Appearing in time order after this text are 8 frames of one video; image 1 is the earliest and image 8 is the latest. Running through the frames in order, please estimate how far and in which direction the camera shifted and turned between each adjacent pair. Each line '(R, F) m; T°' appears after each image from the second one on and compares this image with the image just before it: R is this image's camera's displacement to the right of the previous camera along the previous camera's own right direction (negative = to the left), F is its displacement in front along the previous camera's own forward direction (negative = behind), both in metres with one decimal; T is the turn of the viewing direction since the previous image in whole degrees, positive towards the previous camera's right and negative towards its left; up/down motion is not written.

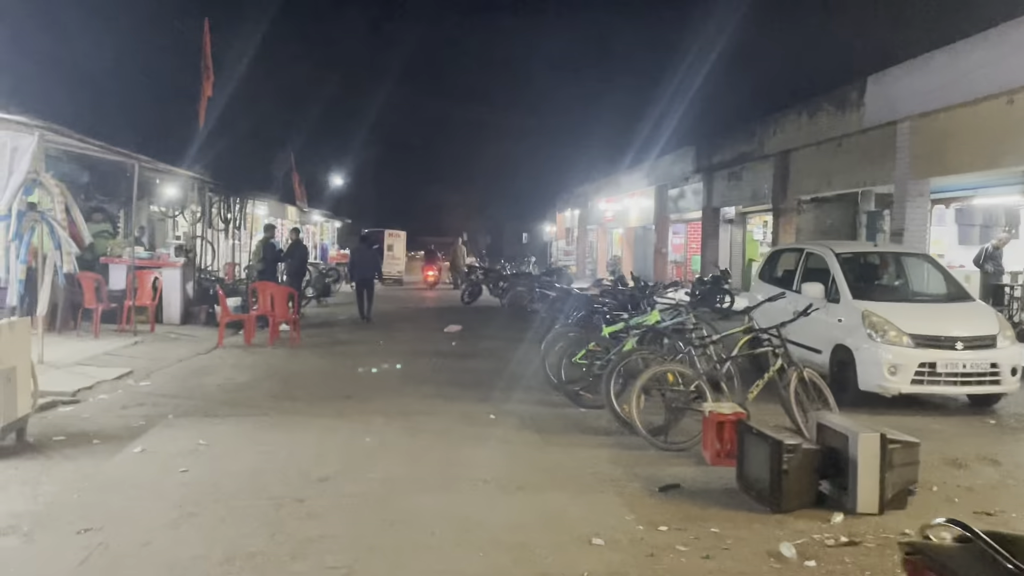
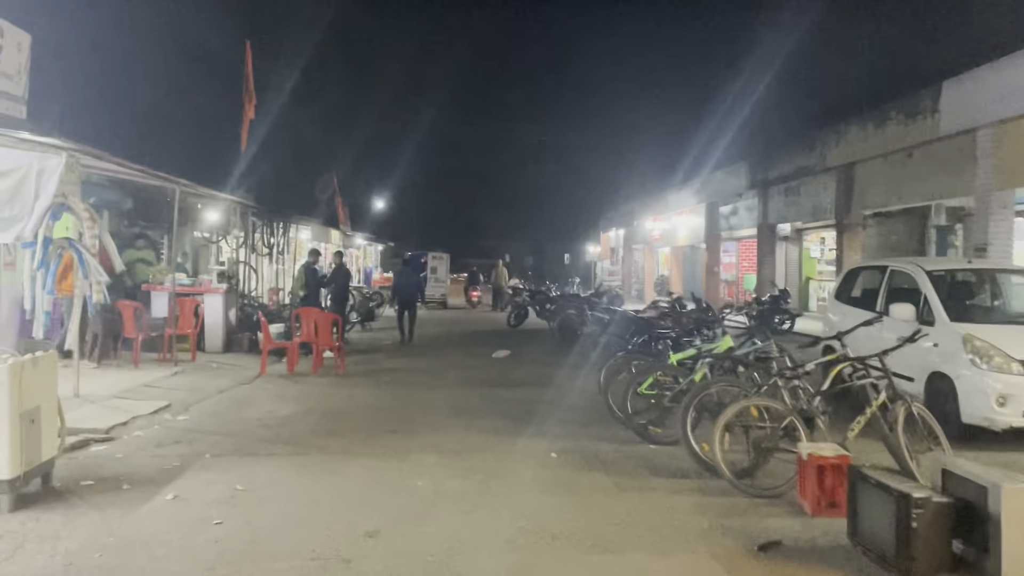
(-0.2, +0.6) m; -3°
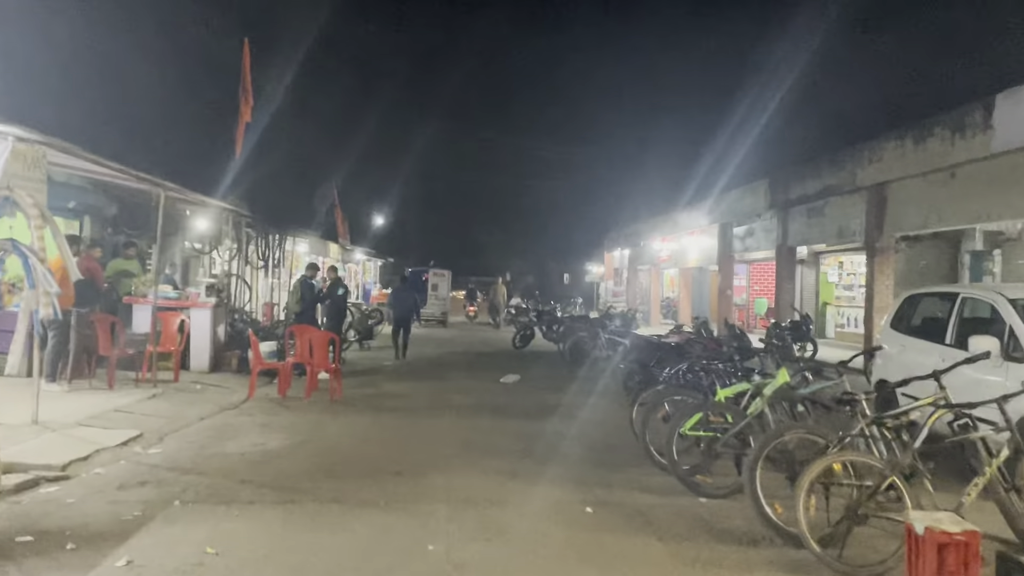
(-0.2, +1.0) m; 0°
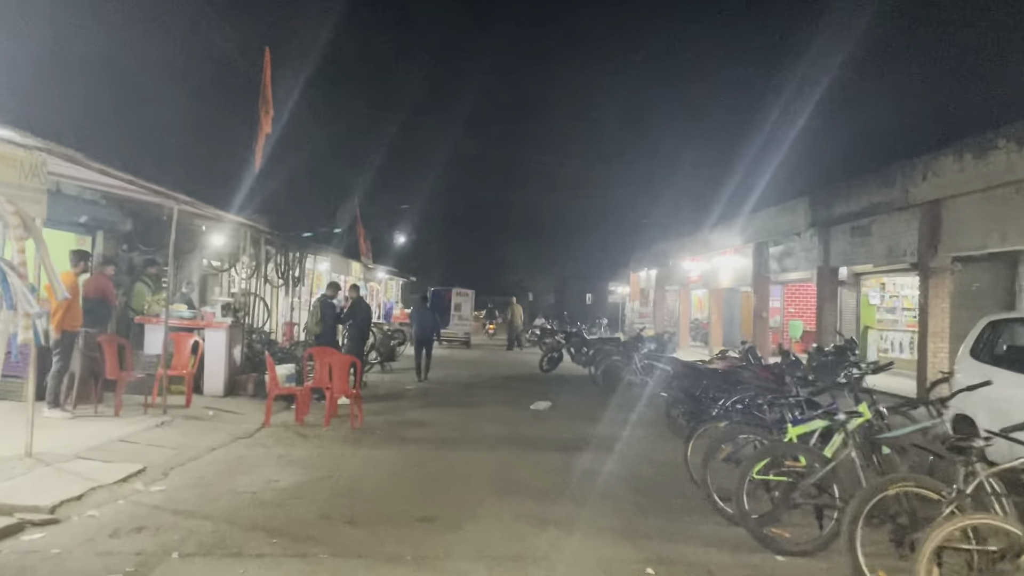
(-0.2, +0.7) m; -1°
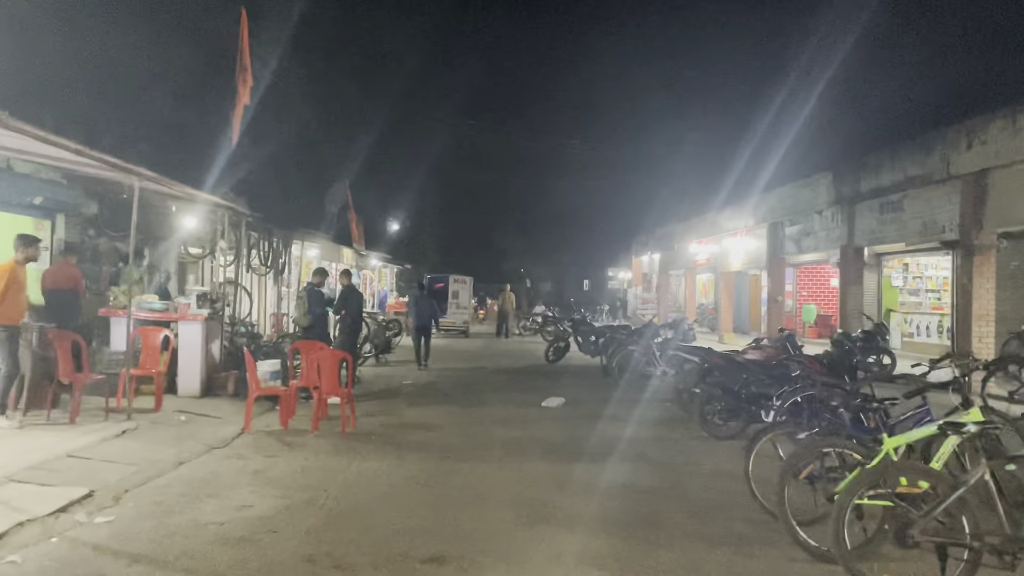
(-0.2, +1.2) m; 0°
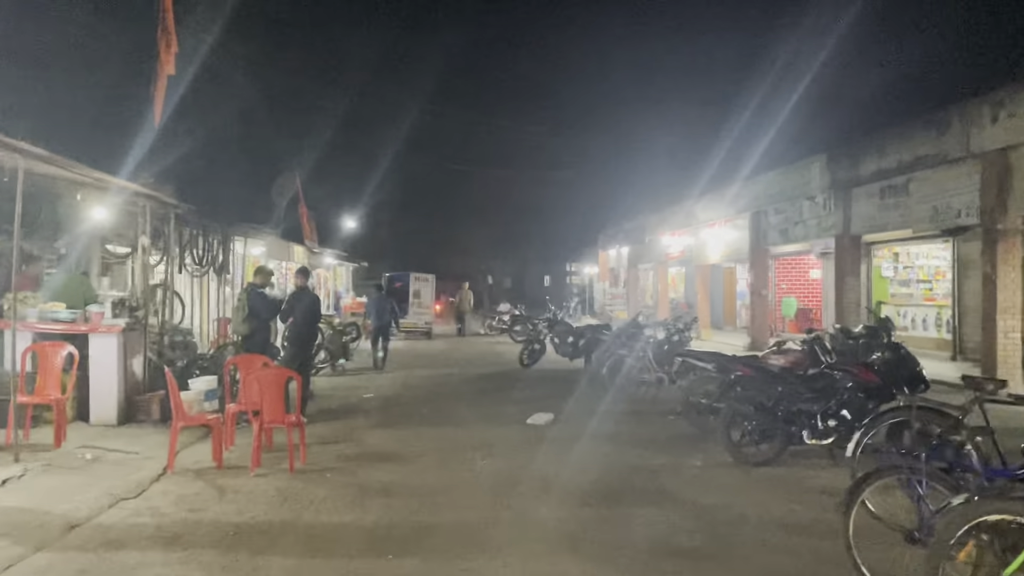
(-0.2, +1.6) m; +3°
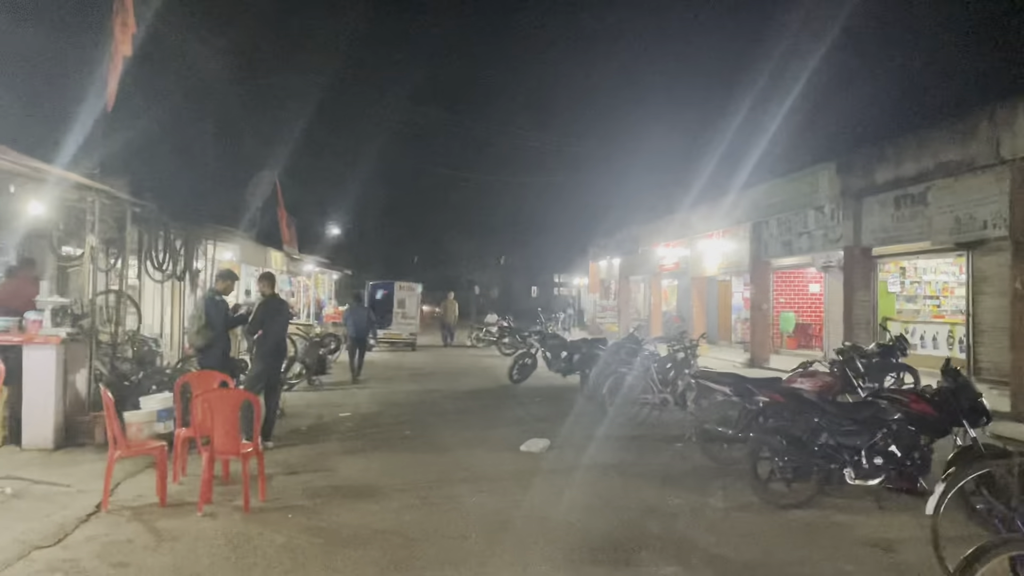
(-0.1, +1.0) m; +1°
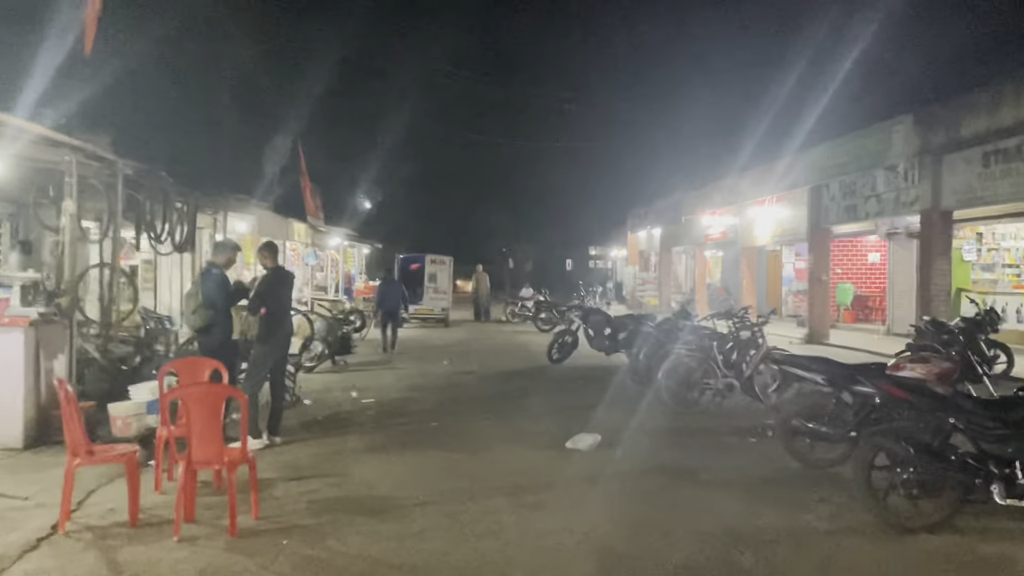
(-0.1, +1.3) m; -2°
